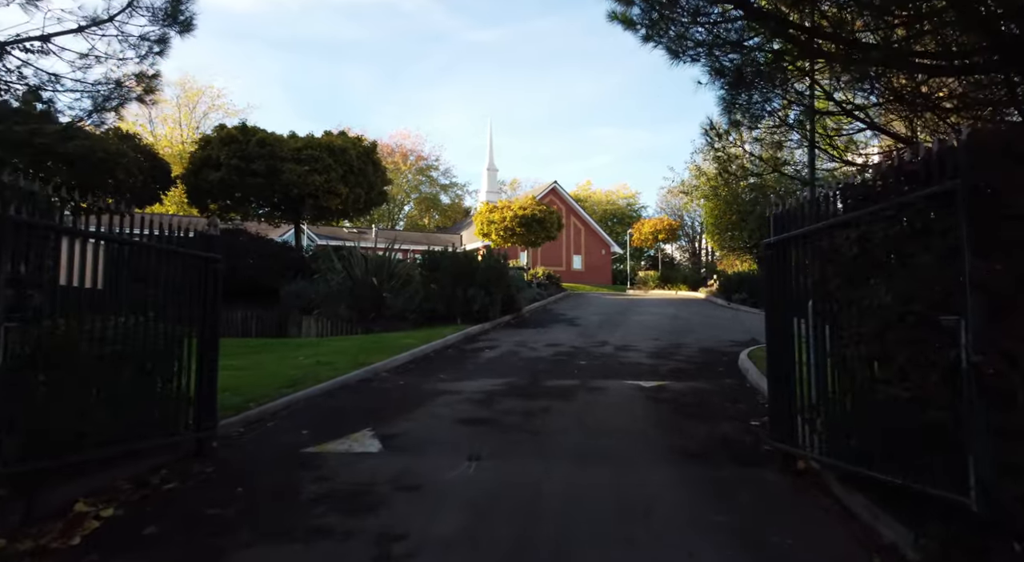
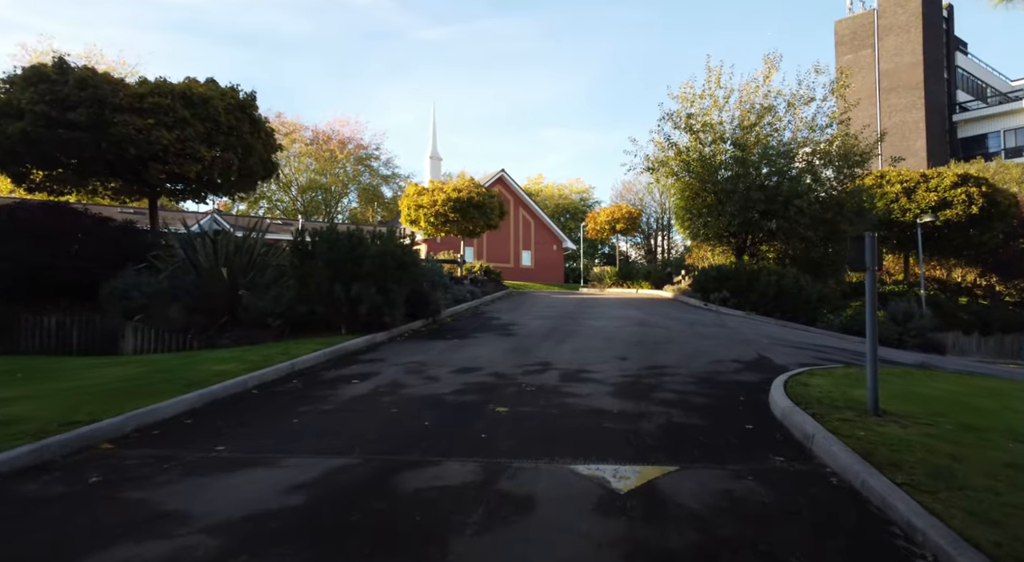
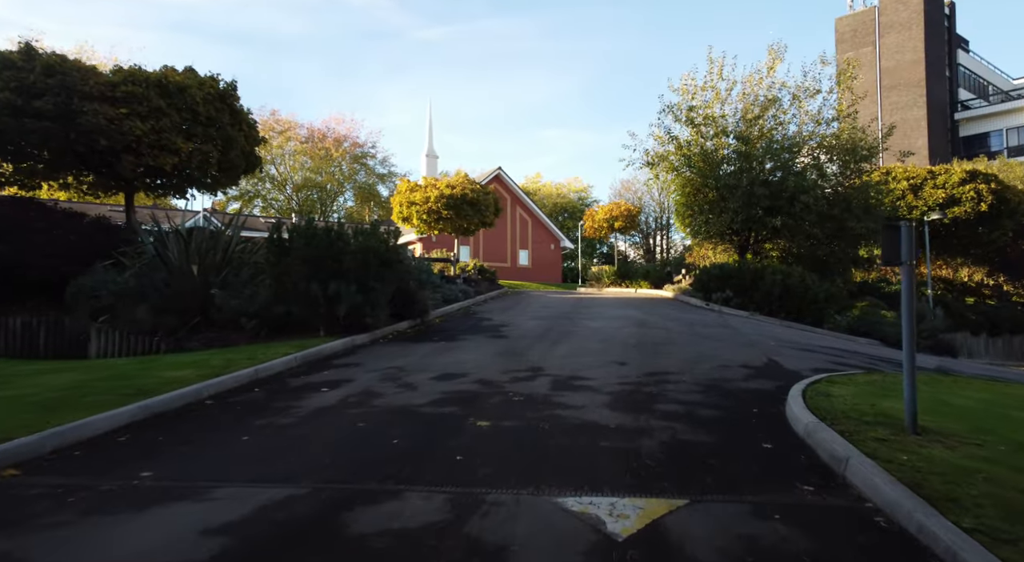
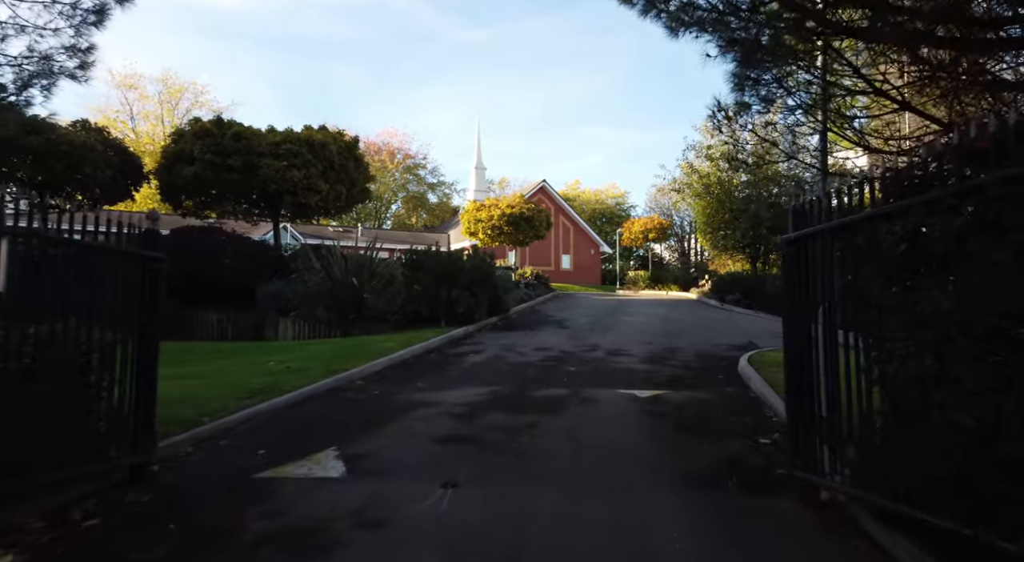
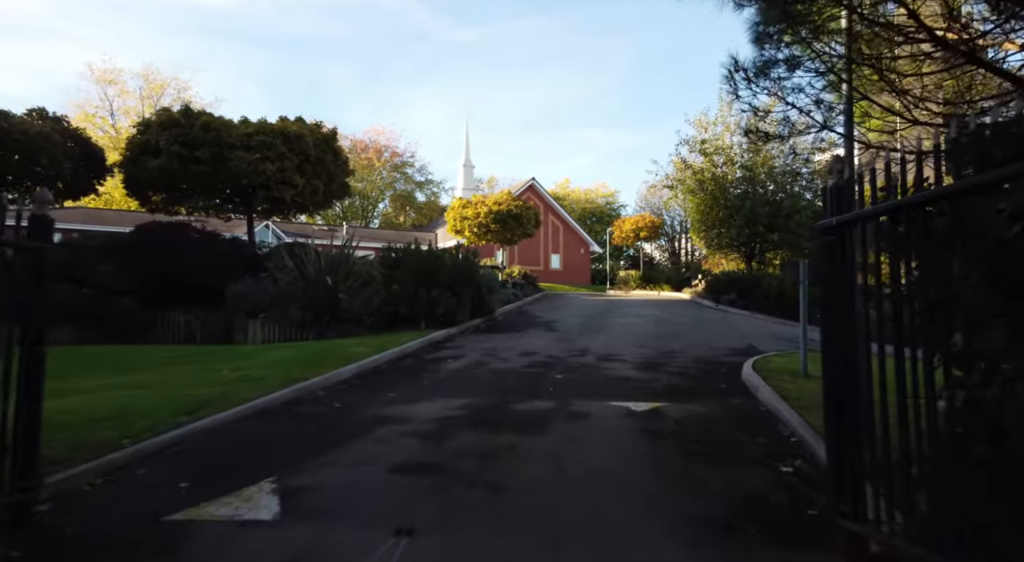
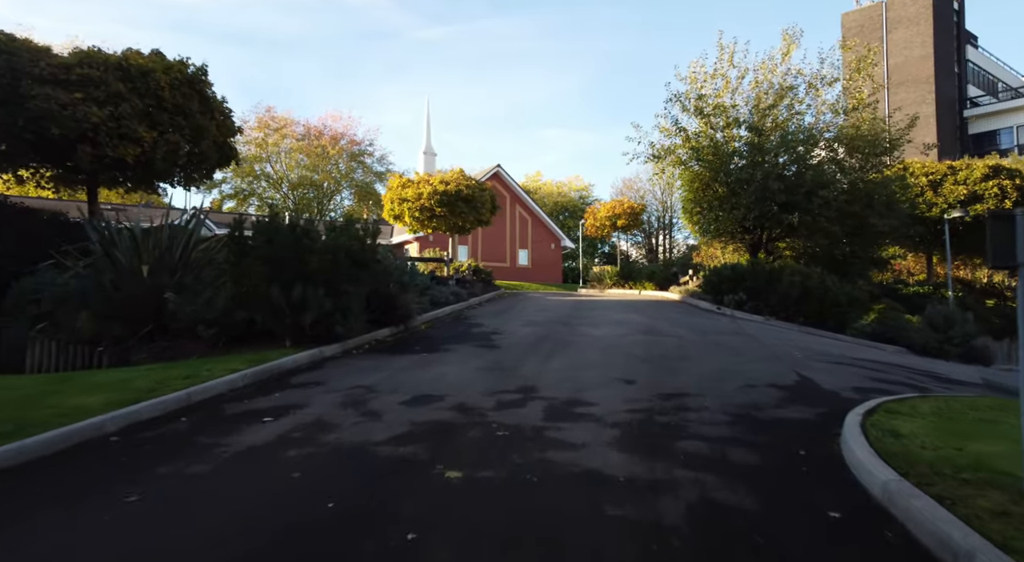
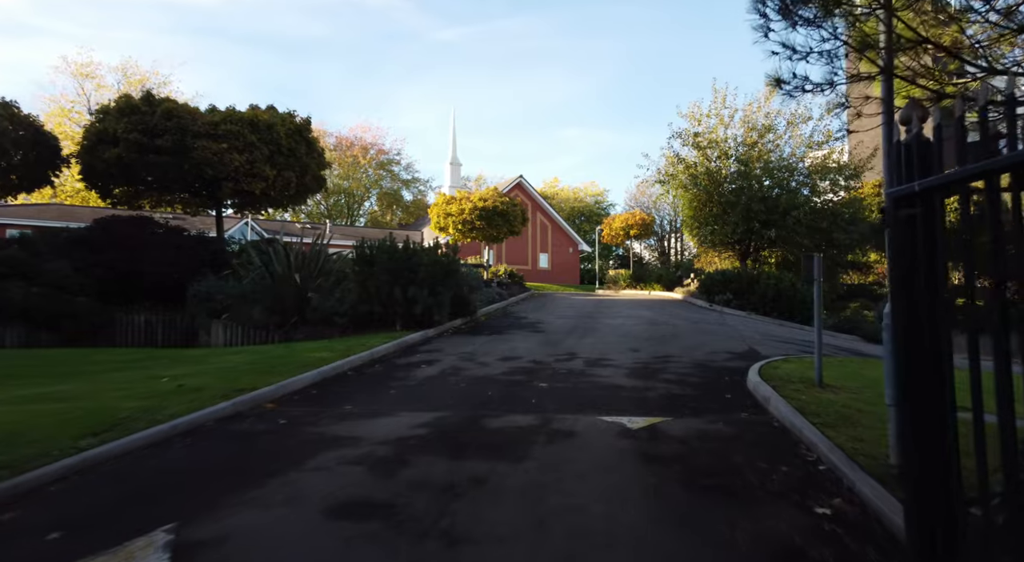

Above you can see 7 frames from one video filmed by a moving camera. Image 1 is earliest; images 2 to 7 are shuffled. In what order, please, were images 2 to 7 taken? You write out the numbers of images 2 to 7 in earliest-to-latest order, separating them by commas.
4, 5, 7, 2, 3, 6
